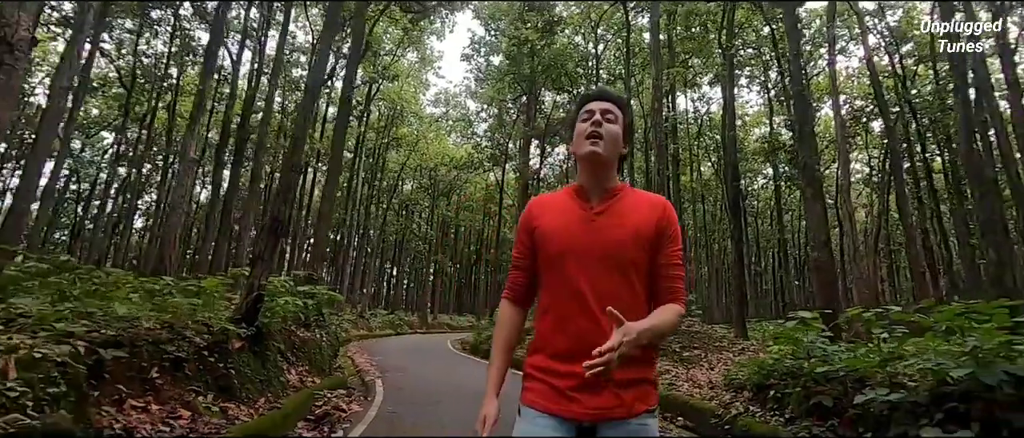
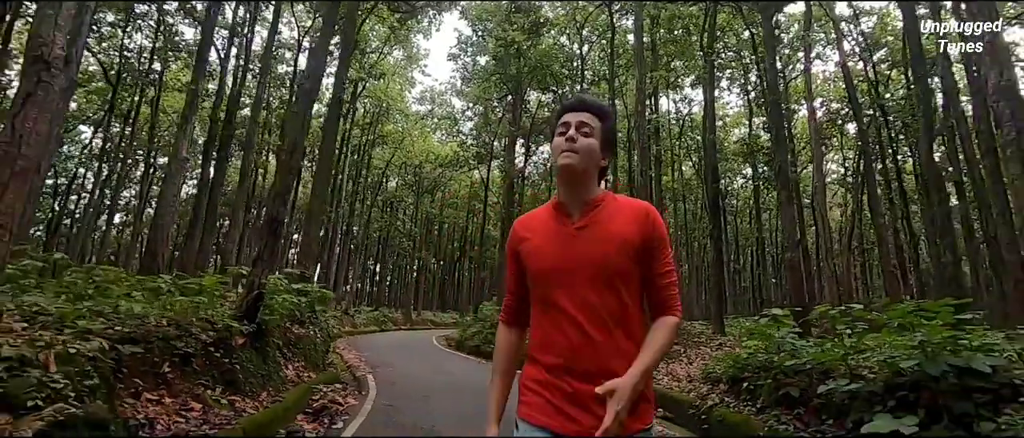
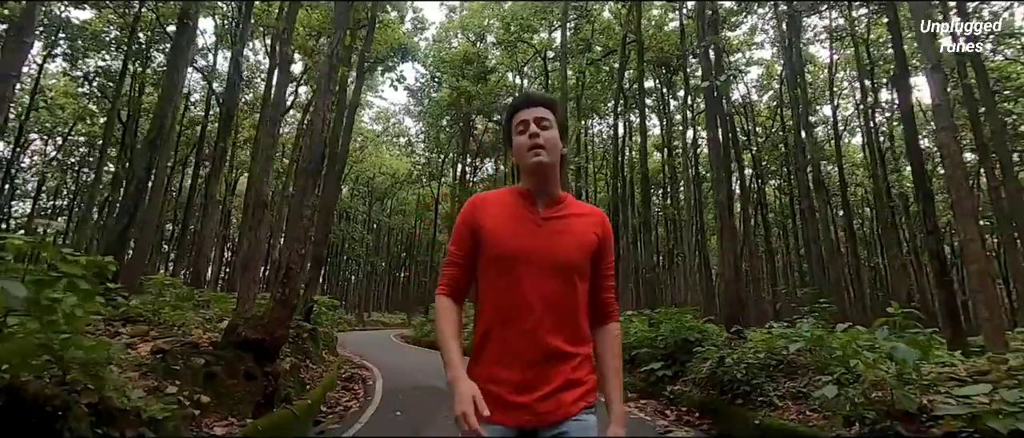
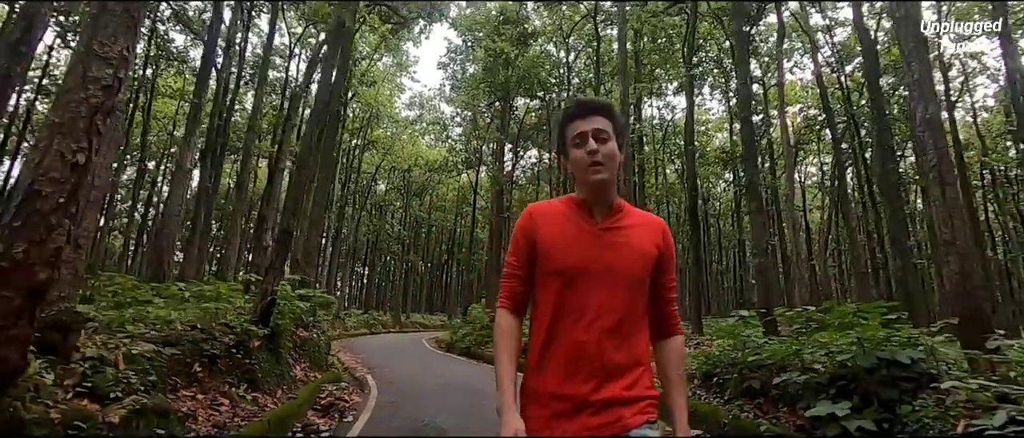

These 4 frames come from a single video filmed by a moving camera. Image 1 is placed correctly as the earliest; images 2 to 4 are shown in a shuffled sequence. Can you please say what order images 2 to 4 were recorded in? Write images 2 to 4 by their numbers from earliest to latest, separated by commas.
2, 4, 3
